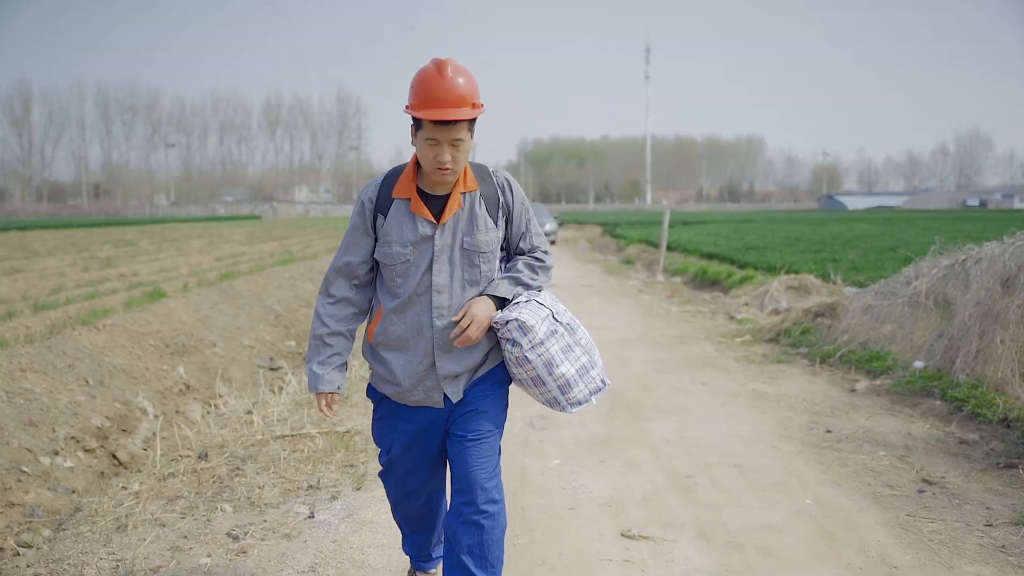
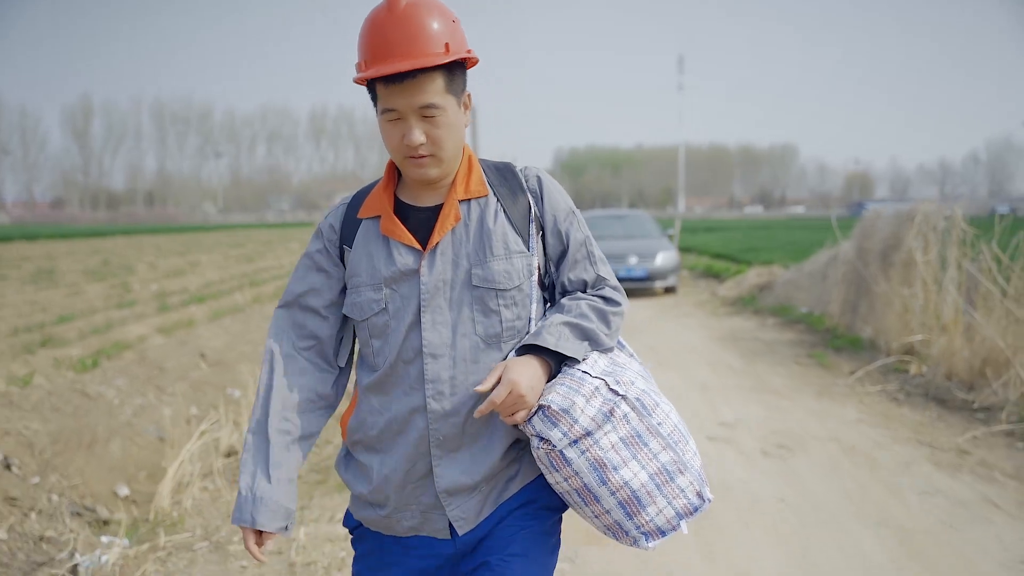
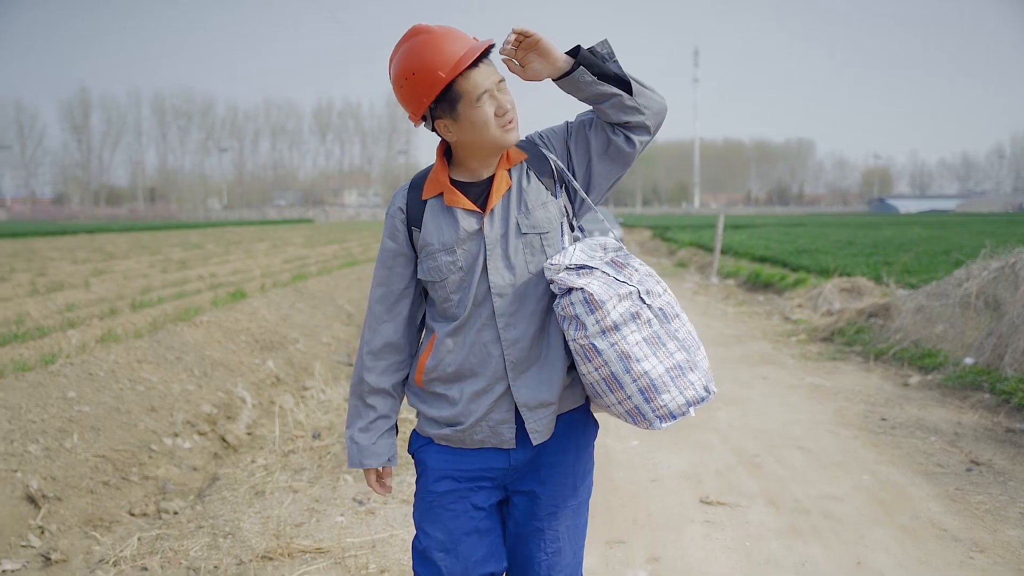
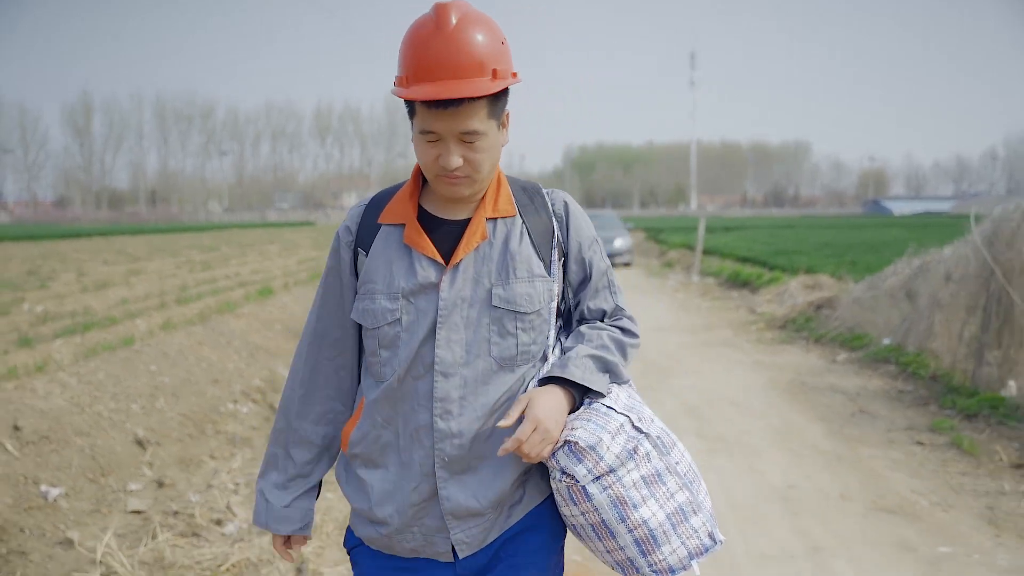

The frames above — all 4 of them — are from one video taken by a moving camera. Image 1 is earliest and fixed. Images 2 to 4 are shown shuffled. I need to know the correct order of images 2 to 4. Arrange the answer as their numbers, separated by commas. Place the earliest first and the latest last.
3, 4, 2
